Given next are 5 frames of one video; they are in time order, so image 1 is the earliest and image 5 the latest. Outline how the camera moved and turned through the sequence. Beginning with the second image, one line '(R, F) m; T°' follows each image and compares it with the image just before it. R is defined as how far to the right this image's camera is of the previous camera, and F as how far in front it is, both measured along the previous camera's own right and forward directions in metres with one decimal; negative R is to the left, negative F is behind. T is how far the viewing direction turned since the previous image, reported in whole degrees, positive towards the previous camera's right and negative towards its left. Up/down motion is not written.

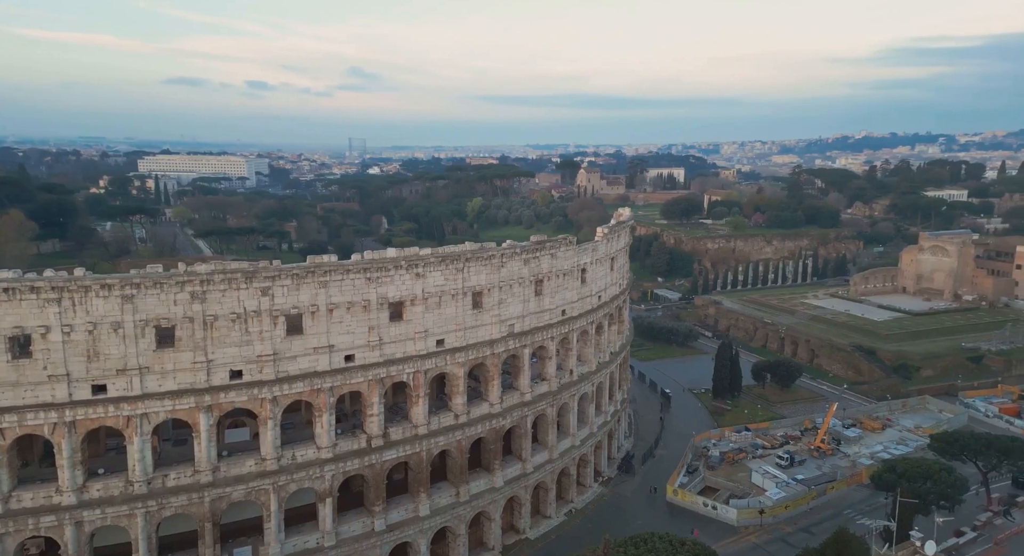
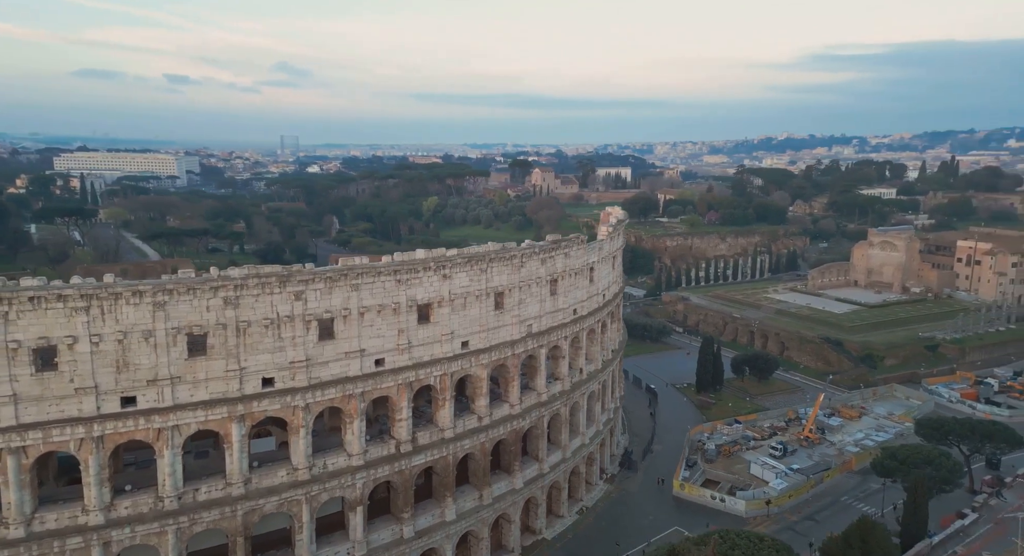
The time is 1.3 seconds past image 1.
(-3.1, +0.2) m; +5°
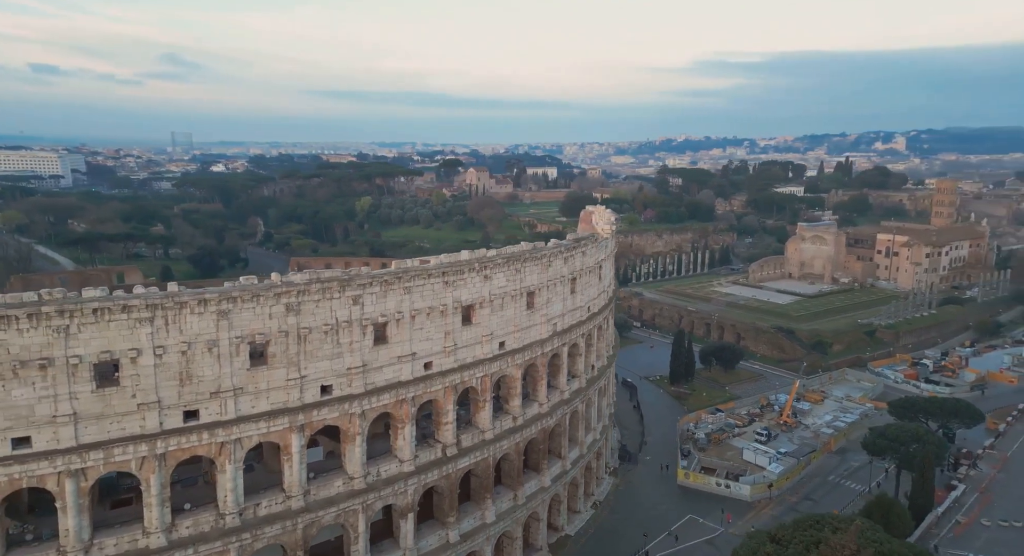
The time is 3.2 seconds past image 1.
(-4.5, 0.0) m; +7°
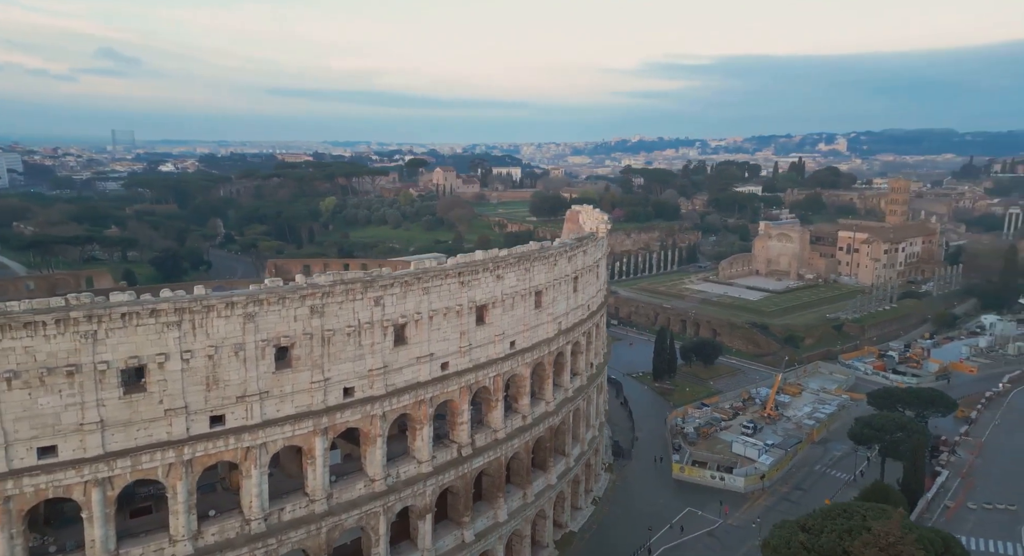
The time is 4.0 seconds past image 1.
(-1.9, -0.1) m; +3°
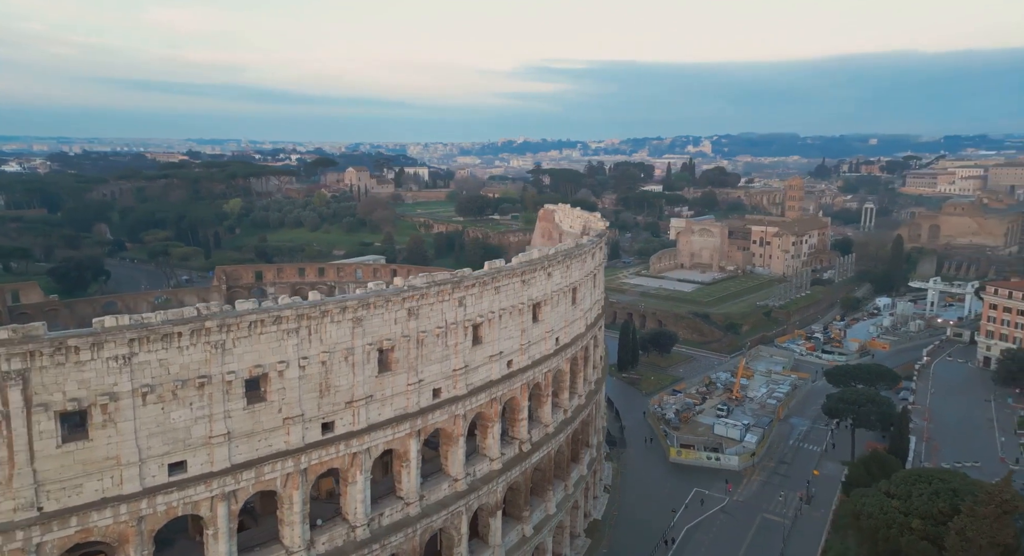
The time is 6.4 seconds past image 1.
(-5.8, -0.2) m; +9°
